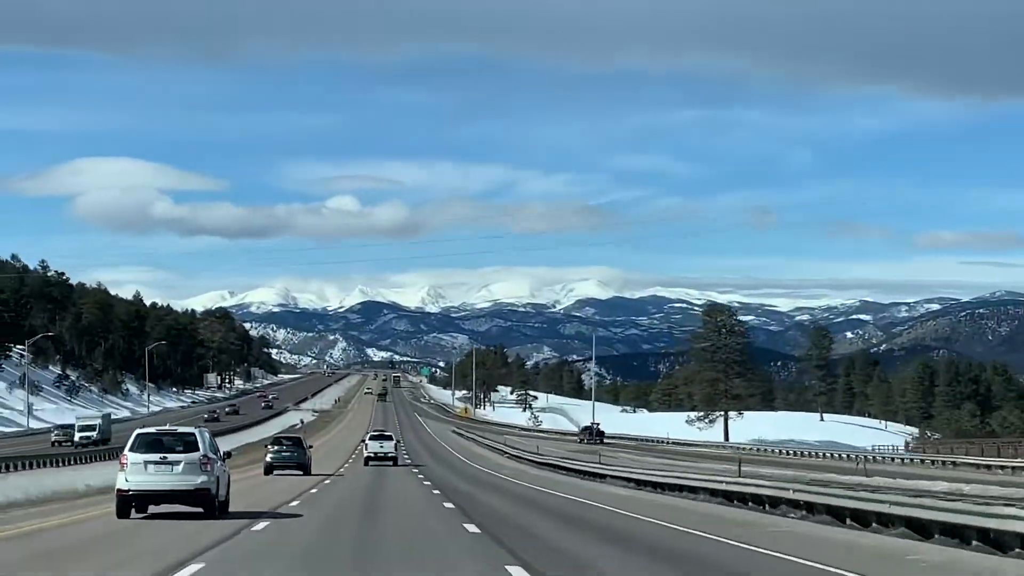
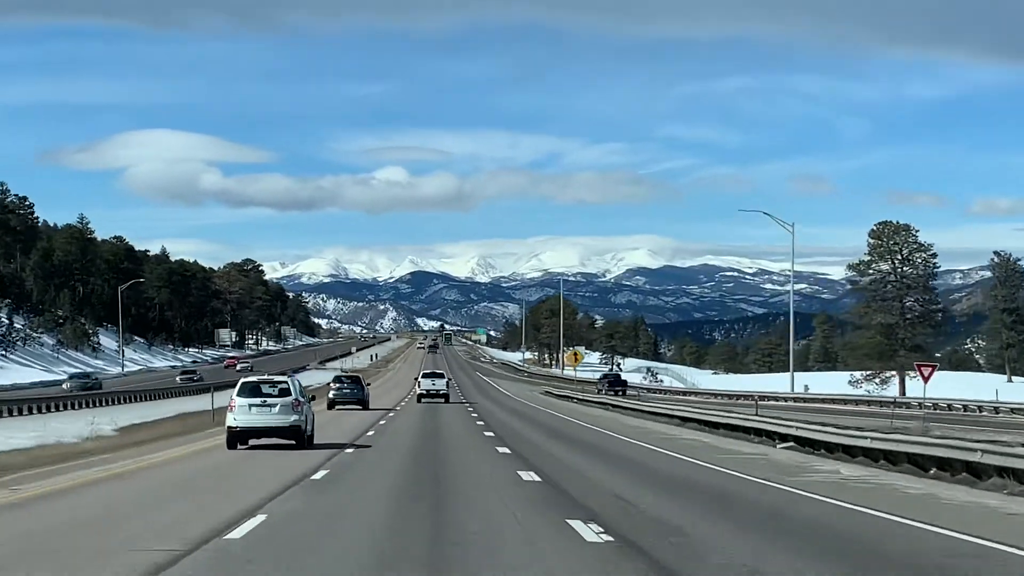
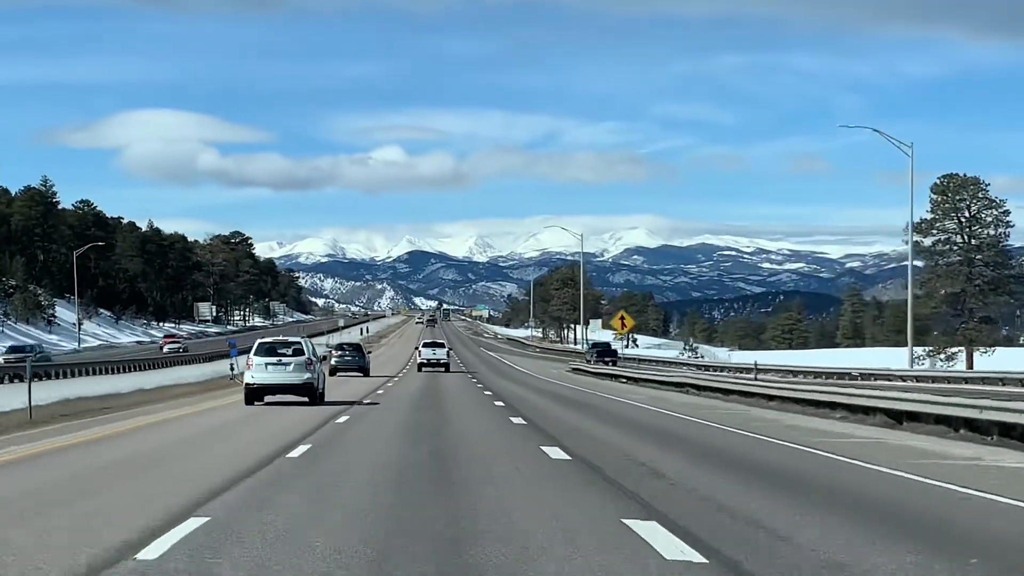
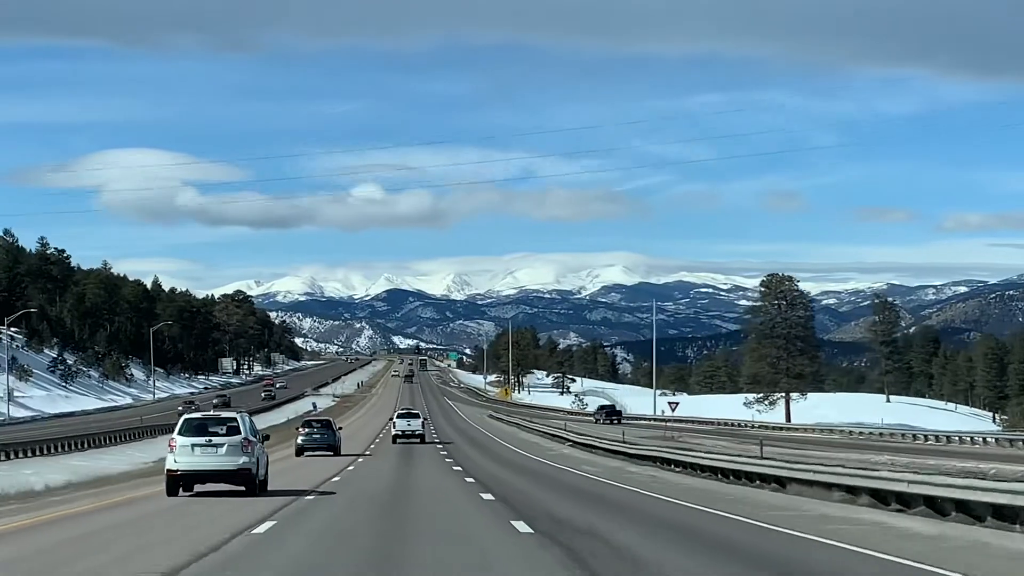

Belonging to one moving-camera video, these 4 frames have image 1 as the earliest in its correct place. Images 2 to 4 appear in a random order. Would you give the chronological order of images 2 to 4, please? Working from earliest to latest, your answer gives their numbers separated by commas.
4, 2, 3
